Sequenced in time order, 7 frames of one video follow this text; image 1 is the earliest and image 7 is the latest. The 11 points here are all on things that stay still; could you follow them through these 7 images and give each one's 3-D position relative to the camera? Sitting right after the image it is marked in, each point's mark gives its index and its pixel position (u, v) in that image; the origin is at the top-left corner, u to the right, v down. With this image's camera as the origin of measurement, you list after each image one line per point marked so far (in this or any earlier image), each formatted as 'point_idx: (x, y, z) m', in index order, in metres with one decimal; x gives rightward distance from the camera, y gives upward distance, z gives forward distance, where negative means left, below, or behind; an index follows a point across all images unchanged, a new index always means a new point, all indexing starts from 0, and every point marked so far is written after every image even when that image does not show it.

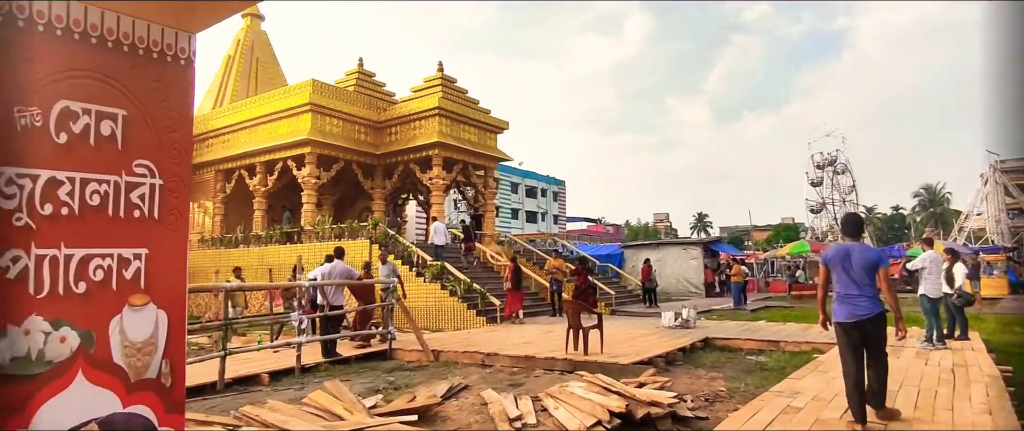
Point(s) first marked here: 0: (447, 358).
0: (-0.8, -1.7, +6.7) m
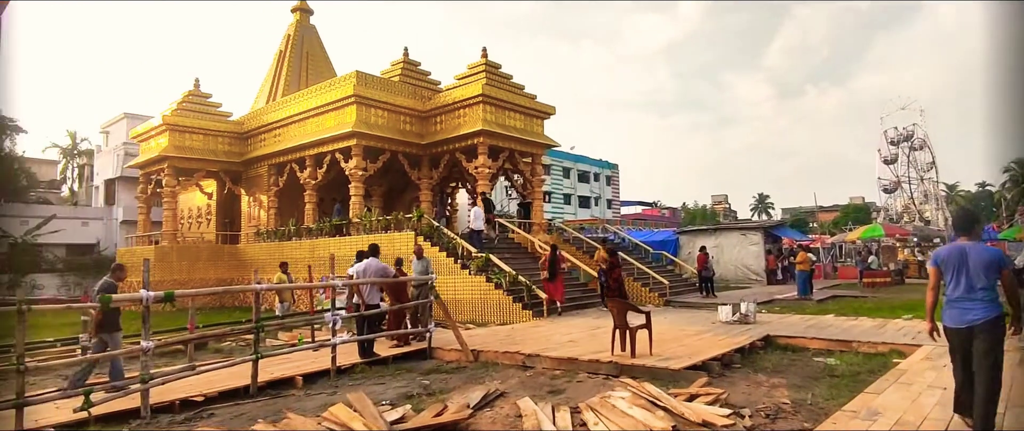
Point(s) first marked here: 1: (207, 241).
0: (-0.3, -1.6, +6.4) m
1: (-9.8, -0.8, +18.2) m
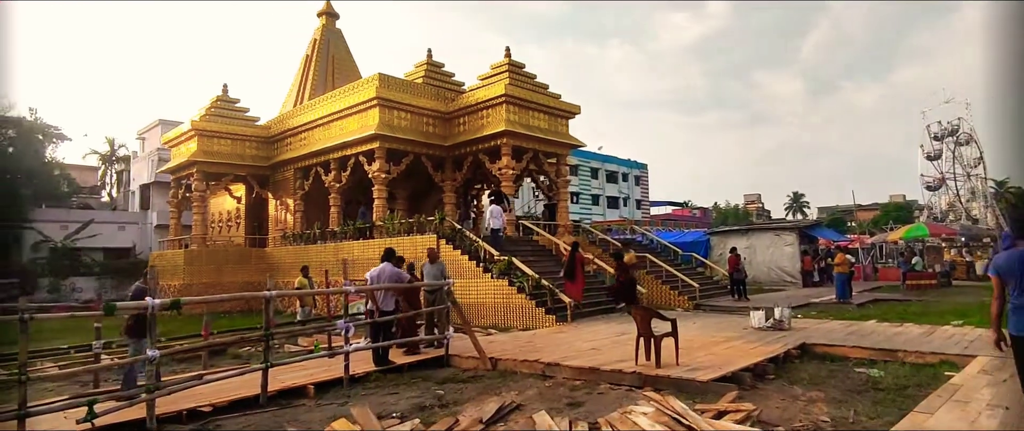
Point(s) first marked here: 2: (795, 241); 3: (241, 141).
0: (-0.1, -1.6, +6.2) m
1: (-9.0, -1.0, +18.5) m
2: (+9.2, -0.8, +18.4) m
3: (-8.4, +2.3, +17.5) m
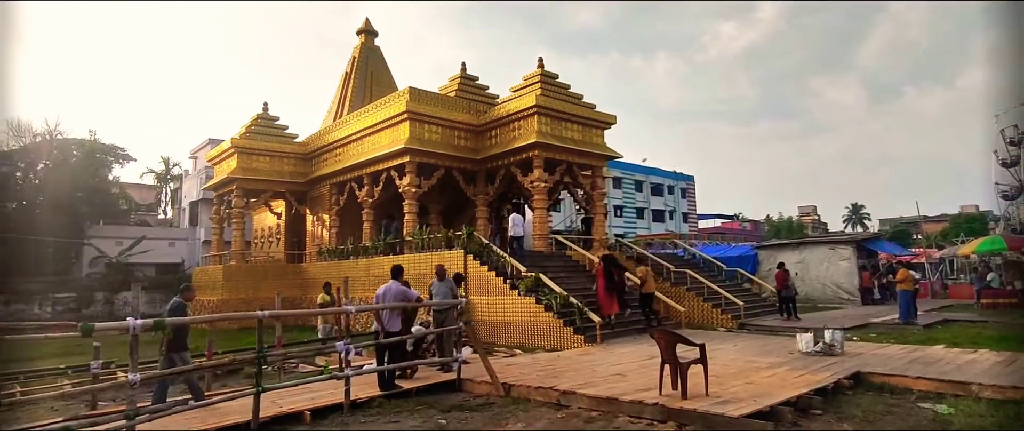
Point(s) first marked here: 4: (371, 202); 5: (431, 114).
0: (+0.1, -1.8, +5.7) m
1: (-7.8, -1.5, +18.7) m
2: (+10.3, -1.2, +17.1) m
3: (-7.3, +1.8, +17.8) m
4: (-3.8, +0.4, +15.3) m
5: (-2.1, +2.6, +14.4) m
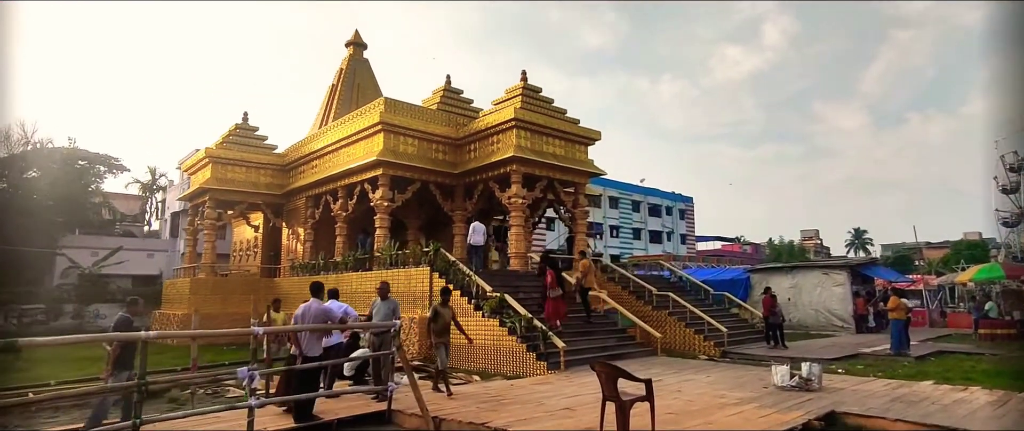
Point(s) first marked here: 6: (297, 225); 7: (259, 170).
0: (-0.6, -1.9, +5.1) m
1: (-8.4, -1.9, +18.1) m
2: (+9.7, -1.9, +16.5) m
3: (-7.8, +1.4, +17.3) m
4: (-4.3, 0.0, +14.7) m
5: (-2.6, +2.2, +13.9) m
6: (-6.4, -0.3, +16.9) m
7: (-7.7, +1.4, +17.3) m
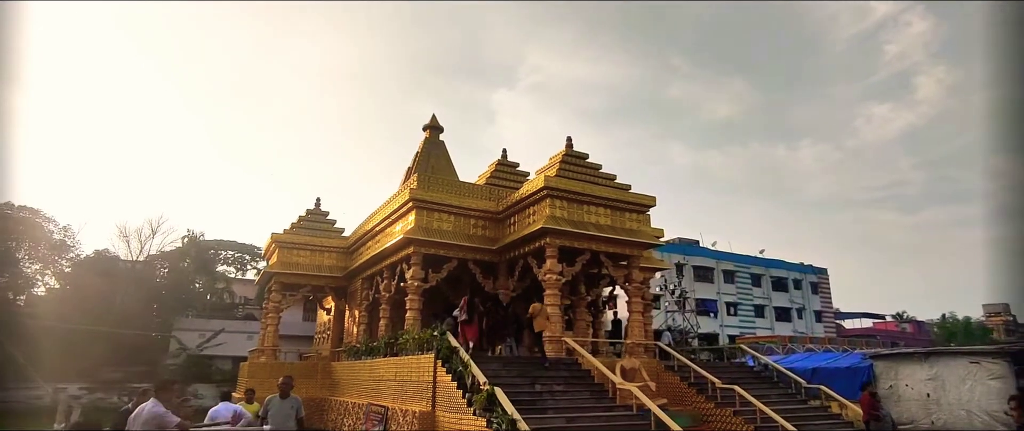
0: (-1.6, -2.5, +3.8) m
1: (-6.3, -4.6, +18.2) m
2: (+11.0, -3.5, +12.6) m
3: (-5.9, -1.2, +17.7) m
4: (-3.1, -2.1, +14.3) m
5: (-1.6, +0.3, +13.4) m
6: (-4.7, -2.7, +16.8) m
7: (-5.9, -1.2, +17.7) m
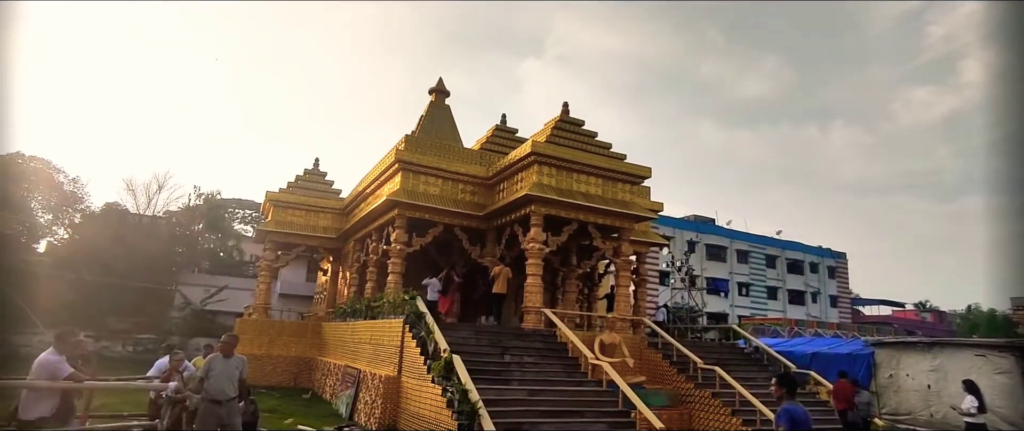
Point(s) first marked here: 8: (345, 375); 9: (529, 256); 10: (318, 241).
0: (-2.3, -2.1, +3.6) m
1: (-6.5, -3.3, +18.2) m
2: (+10.6, -3.2, +11.9) m
3: (-6.0, +0.1, +17.6) m
4: (-3.4, -1.1, +14.1) m
5: (-1.9, +1.2, +13.0) m
6: (-4.8, -1.6, +16.7) m
7: (-6.0, +0.1, +17.5) m
8: (-3.5, -3.3, +11.9) m
9: (+0.4, -0.8, +11.5) m
10: (-5.9, -0.8, +17.4) m
